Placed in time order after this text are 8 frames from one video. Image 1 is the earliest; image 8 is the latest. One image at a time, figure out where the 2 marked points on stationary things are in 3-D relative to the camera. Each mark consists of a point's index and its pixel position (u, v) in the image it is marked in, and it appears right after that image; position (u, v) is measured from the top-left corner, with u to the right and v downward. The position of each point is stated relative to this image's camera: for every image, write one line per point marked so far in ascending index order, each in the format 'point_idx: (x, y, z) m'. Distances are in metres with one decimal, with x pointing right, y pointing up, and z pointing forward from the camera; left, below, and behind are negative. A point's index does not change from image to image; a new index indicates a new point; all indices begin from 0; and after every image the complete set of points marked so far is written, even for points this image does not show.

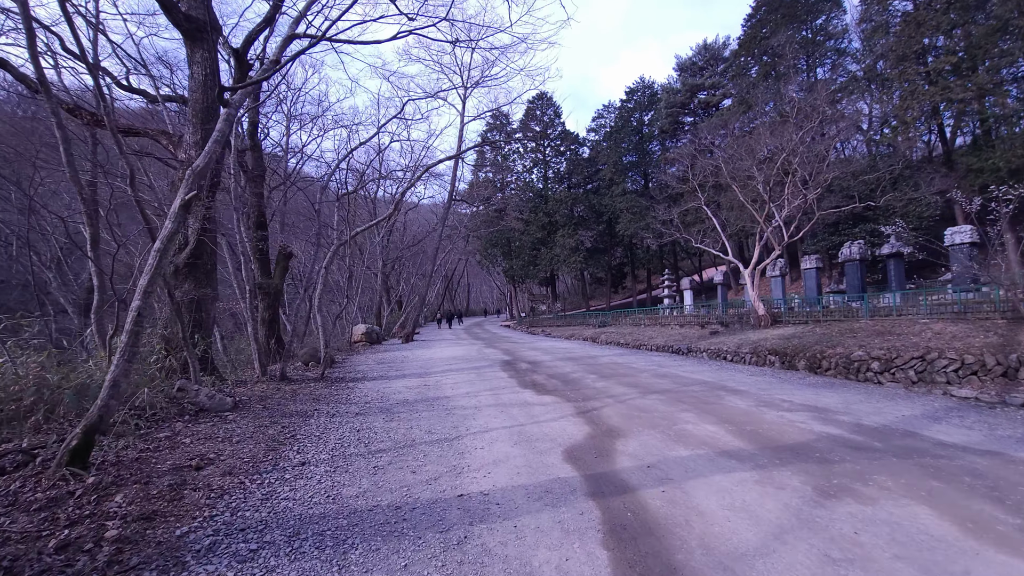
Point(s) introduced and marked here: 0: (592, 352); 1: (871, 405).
0: (+2.2, -1.7, +13.4) m
1: (+4.2, -1.4, +5.7) m
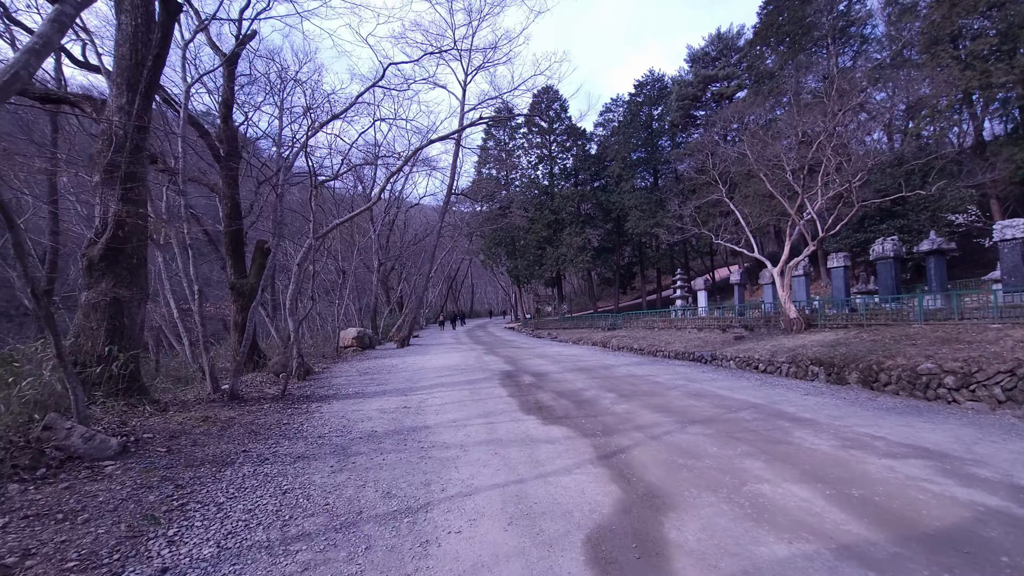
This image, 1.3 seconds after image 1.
0: (+2.2, -1.7, +11.9) m
1: (+4.2, -1.3, +4.2) m
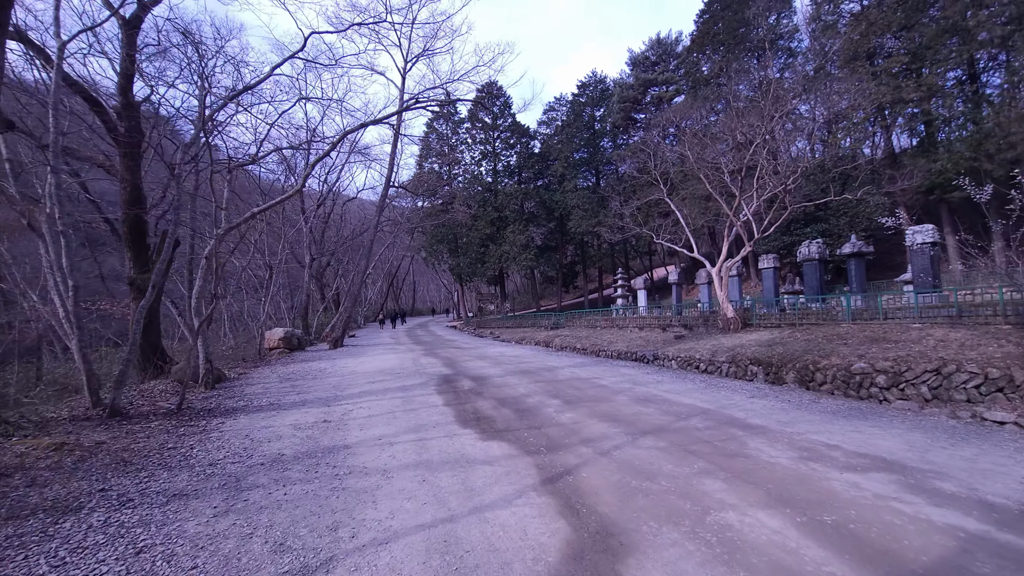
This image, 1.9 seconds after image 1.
0: (+0.8, -1.7, +11.5) m
1: (+3.6, -1.4, +4.1) m
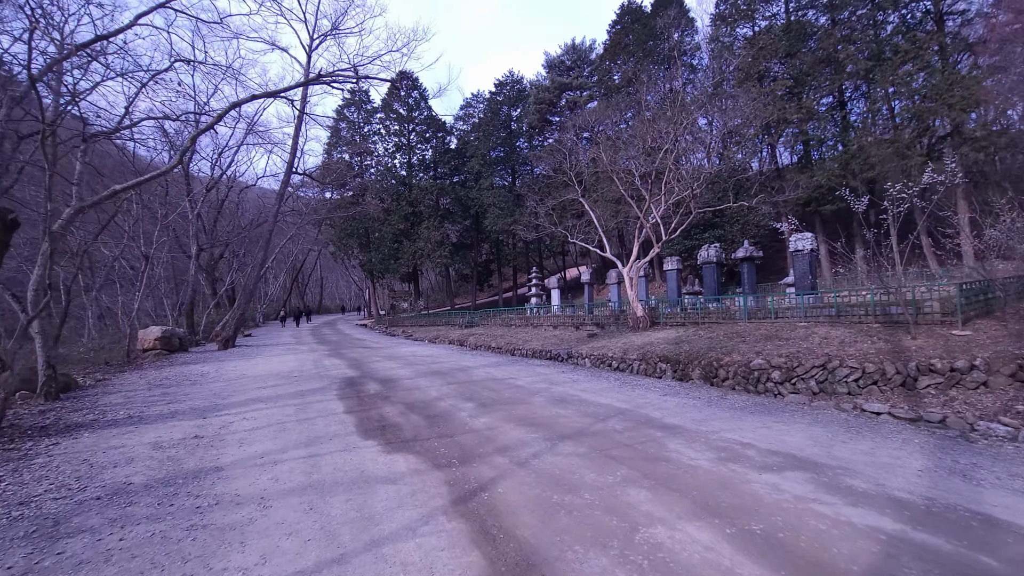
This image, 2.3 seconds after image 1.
0: (-1.1, -1.6, +11.0) m
1: (+2.9, -1.4, +4.2) m
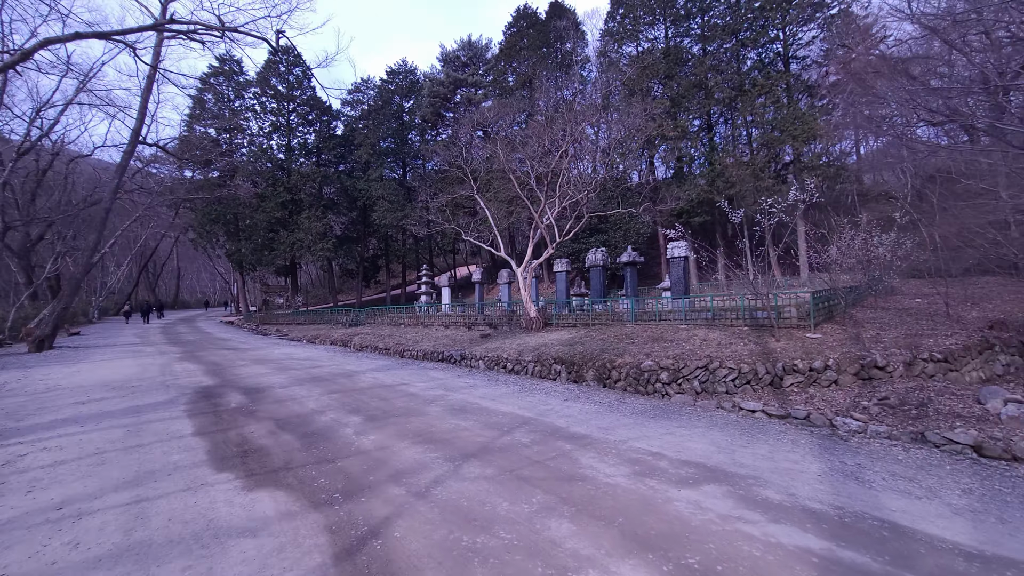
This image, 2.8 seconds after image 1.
0: (-3.4, -1.6, +10.0) m
1: (+2.1, -1.4, +4.2) m
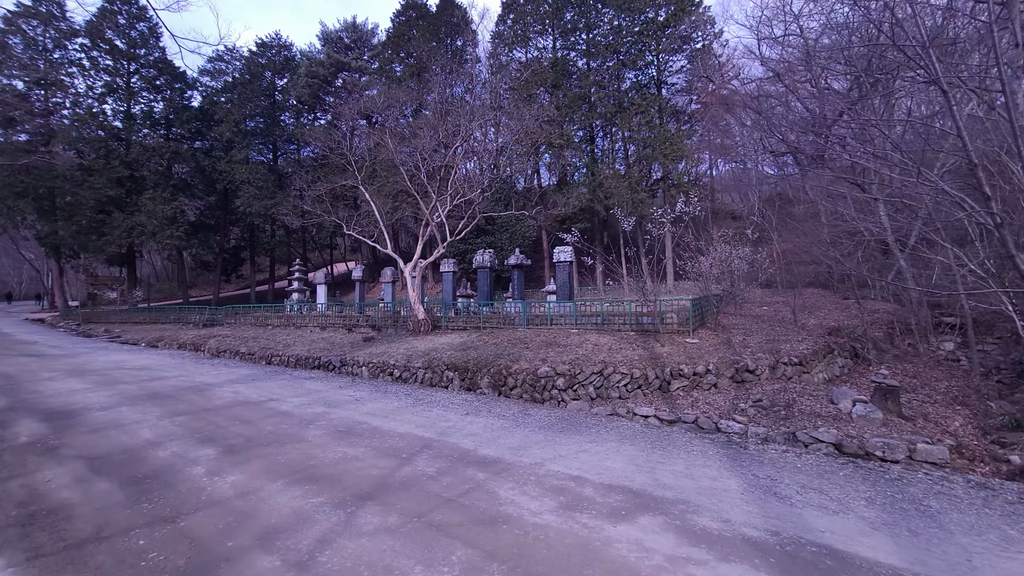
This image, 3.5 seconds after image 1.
0: (-5.4, -1.5, +8.3) m
1: (+1.3, -1.5, +4.1) m
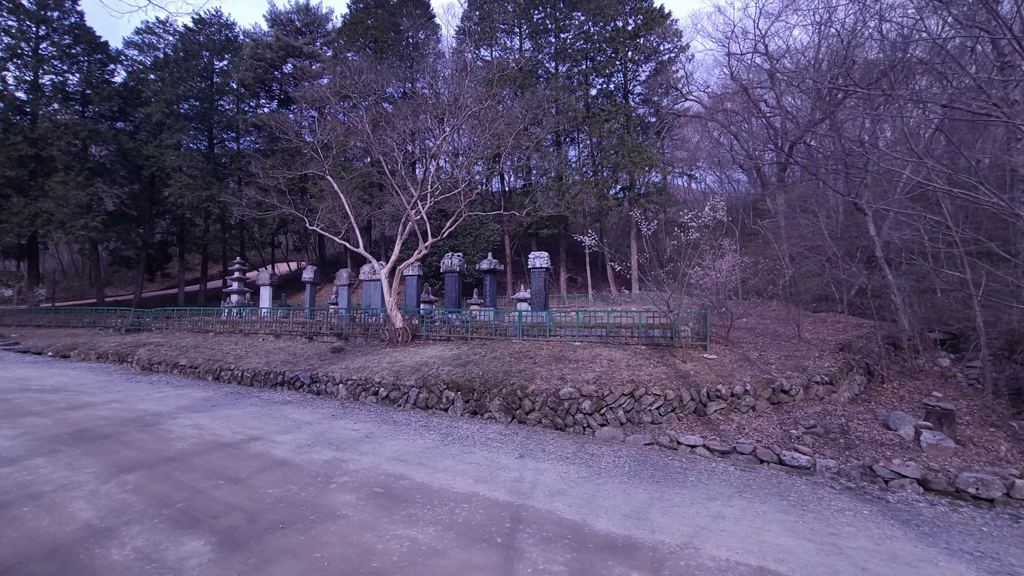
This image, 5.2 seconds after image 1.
0: (-5.0, -1.5, +6.5) m
1: (+2.1, -1.6, +3.1) m
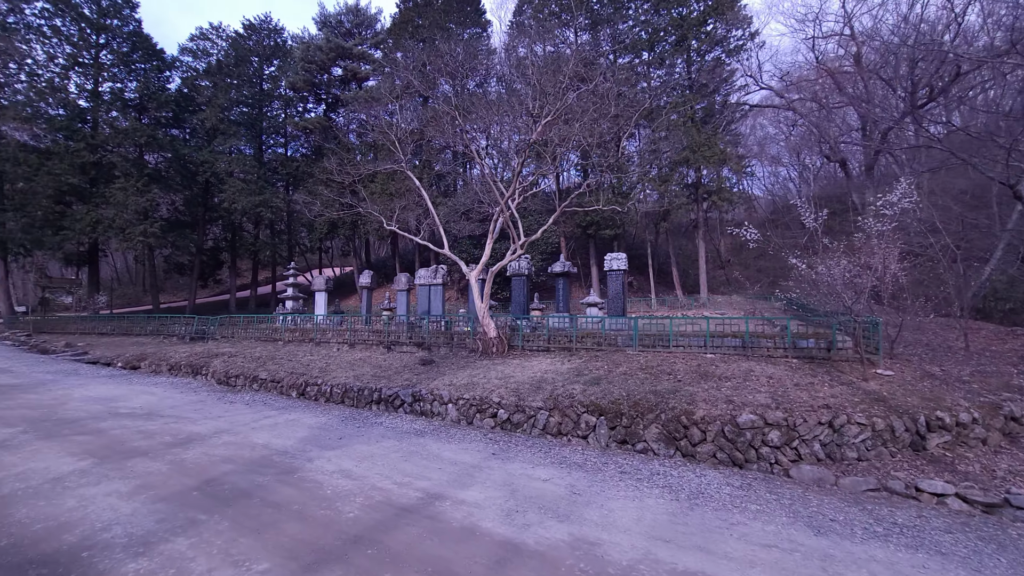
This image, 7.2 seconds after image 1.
0: (-3.0, -1.5, +5.4) m
1: (+4.0, -1.6, +1.6) m
